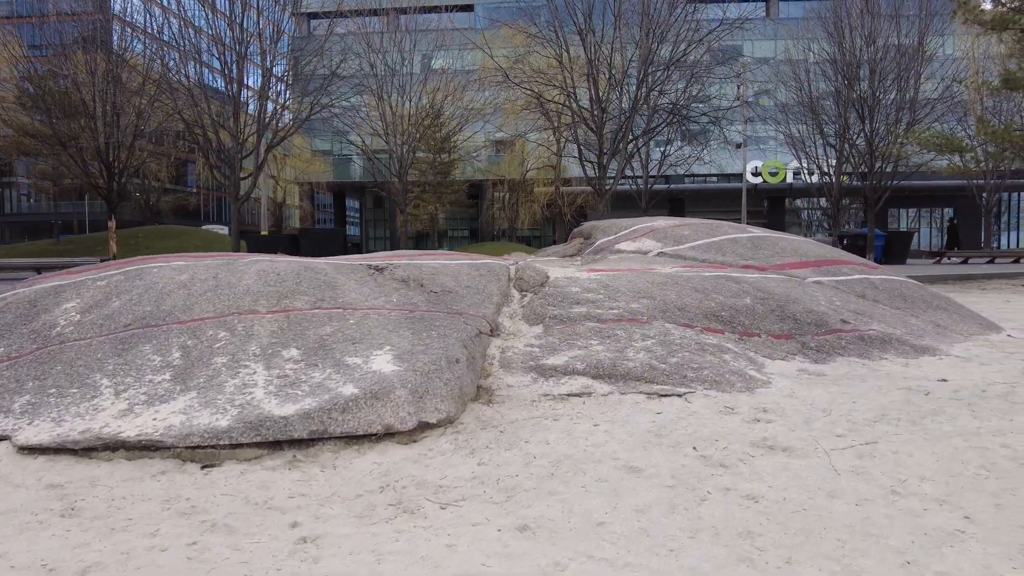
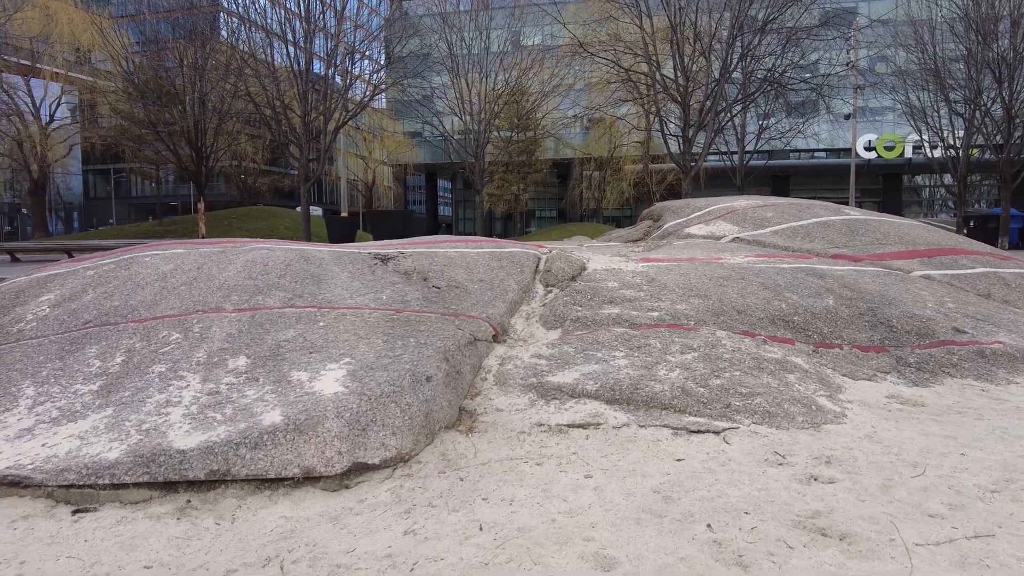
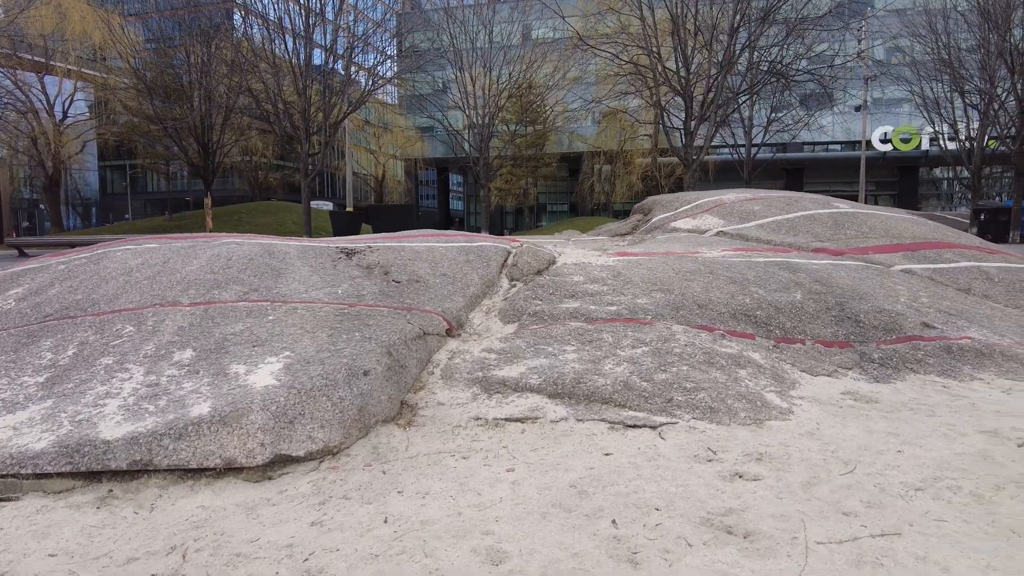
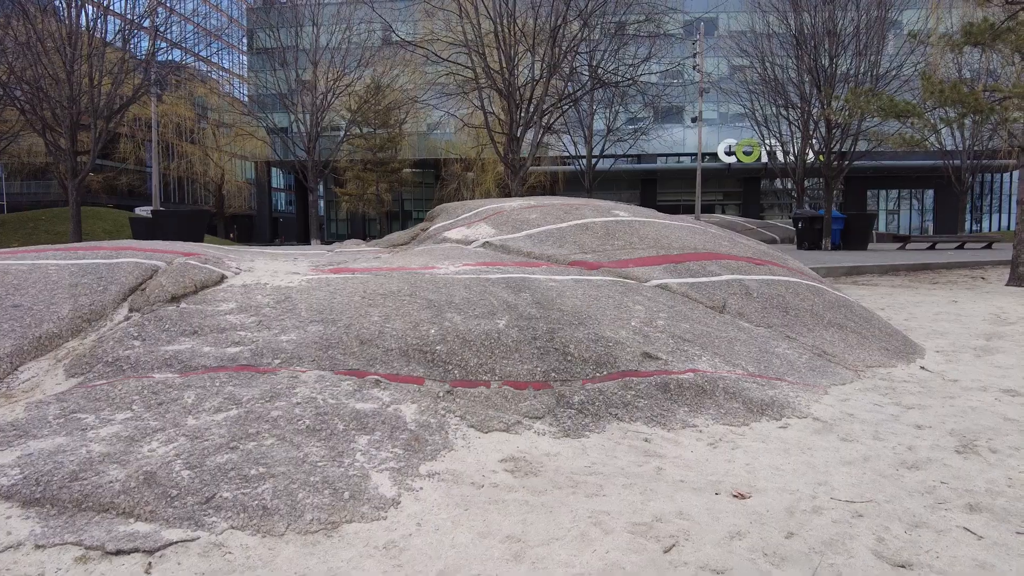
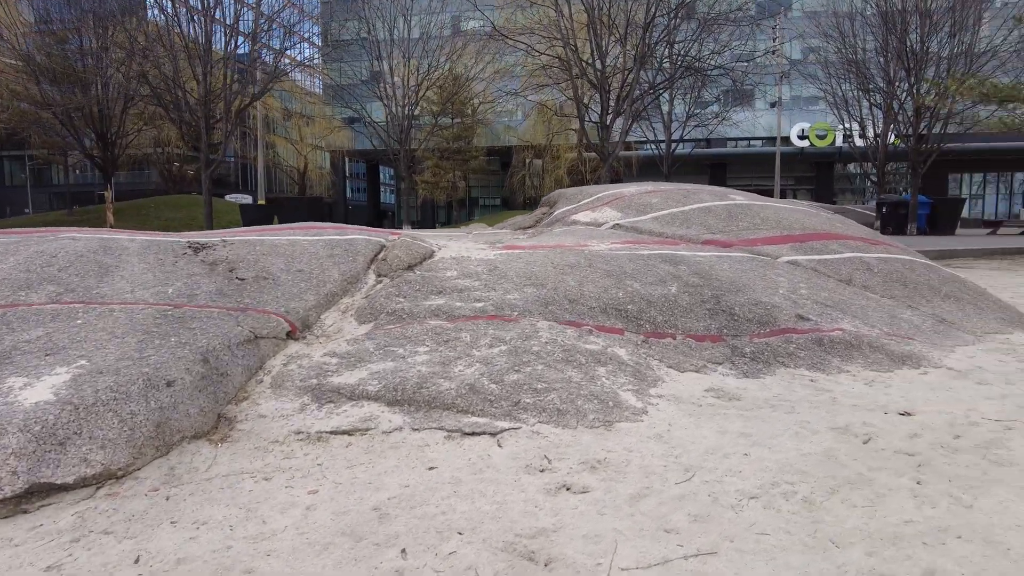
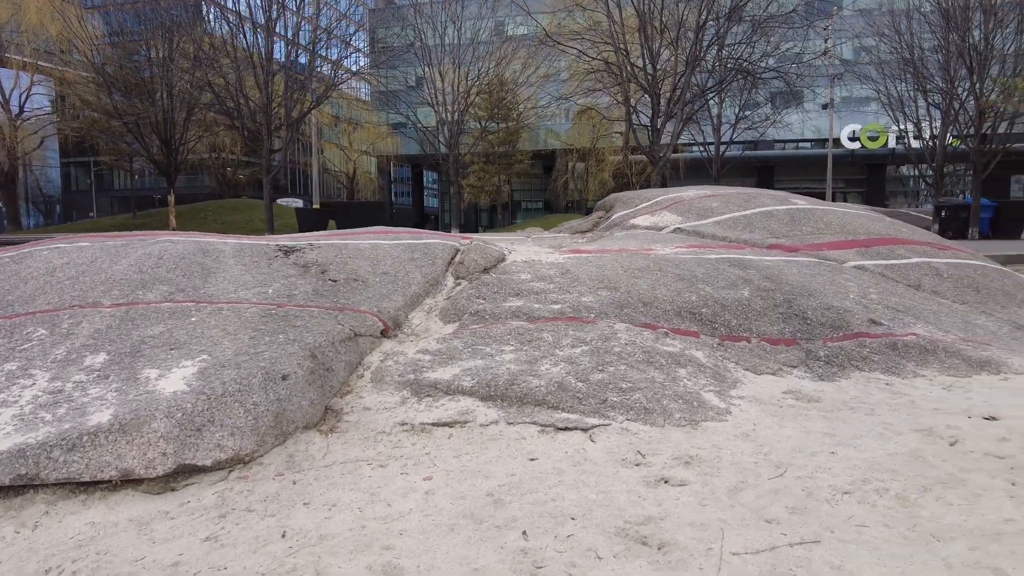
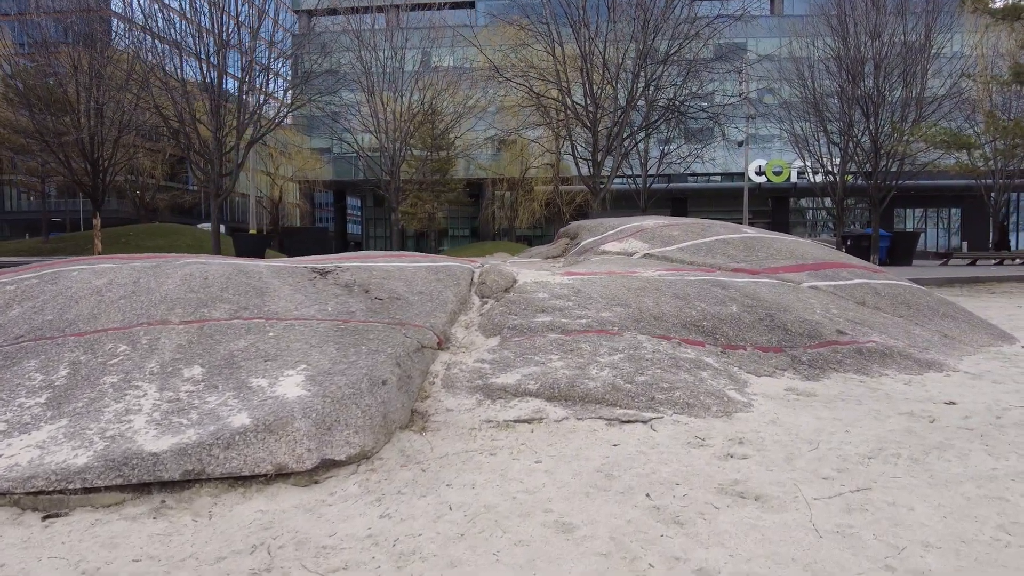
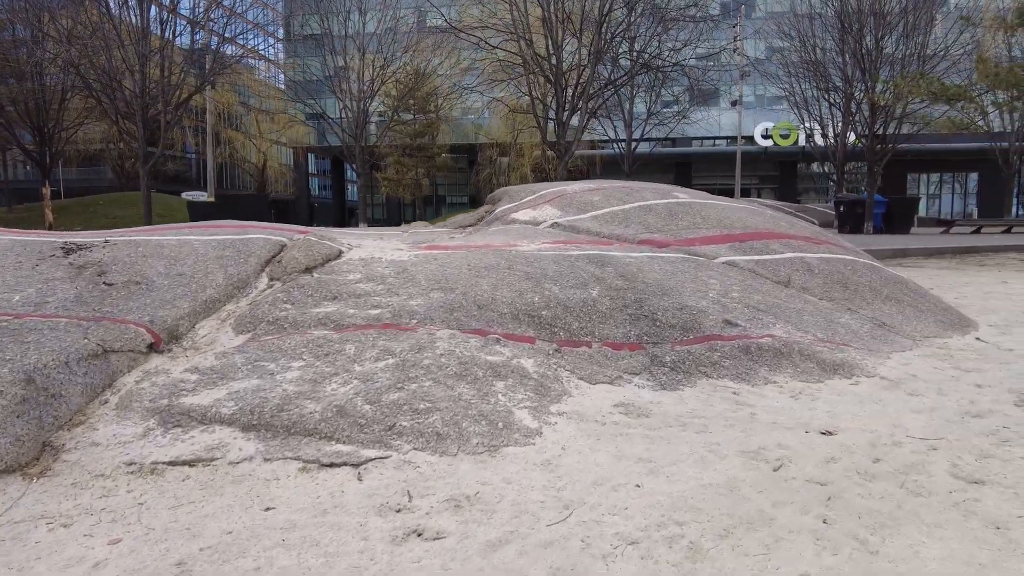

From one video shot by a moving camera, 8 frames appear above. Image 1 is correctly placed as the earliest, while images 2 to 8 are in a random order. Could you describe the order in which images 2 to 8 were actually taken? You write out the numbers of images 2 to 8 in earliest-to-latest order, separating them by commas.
7, 2, 3, 6, 5, 8, 4
